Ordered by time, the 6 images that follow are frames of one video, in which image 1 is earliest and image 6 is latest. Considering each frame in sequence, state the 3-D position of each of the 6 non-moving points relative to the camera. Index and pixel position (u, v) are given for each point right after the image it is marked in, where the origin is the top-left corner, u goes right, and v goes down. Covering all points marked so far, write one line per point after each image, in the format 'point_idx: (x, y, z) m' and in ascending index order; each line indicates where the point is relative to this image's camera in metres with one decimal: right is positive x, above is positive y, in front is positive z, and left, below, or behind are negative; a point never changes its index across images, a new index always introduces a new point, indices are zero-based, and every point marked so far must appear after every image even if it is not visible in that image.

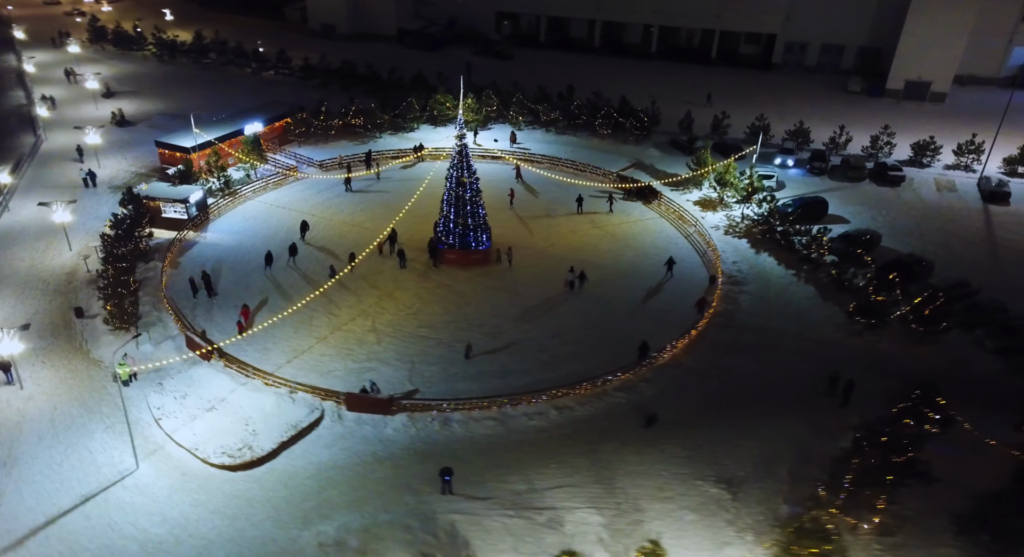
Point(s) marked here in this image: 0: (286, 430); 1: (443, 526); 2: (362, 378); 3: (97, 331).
0: (-5.2, -3.5, +14.1) m
1: (-1.4, -4.8, +11.6) m
2: (-3.9, -2.7, +16.4) m
3: (-12.3, -1.5, +17.6) m
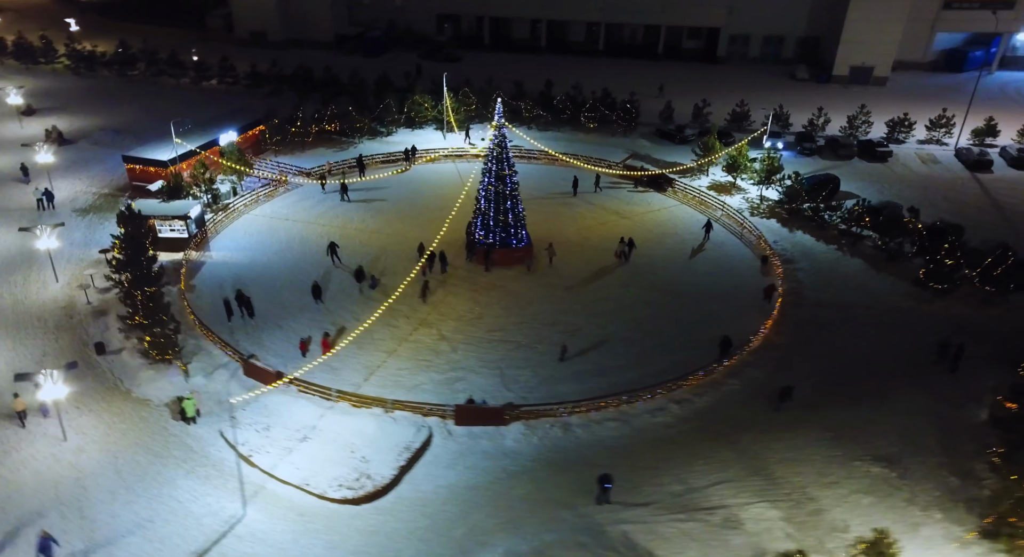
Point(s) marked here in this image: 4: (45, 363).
0: (-2.3, -3.6, +12.6) m
1: (+1.8, -4.6, +10.5) m
2: (-1.3, -2.8, +15.0) m
3: (-9.9, -2.2, +15.4) m
4: (-12.1, -2.2, +15.6) m
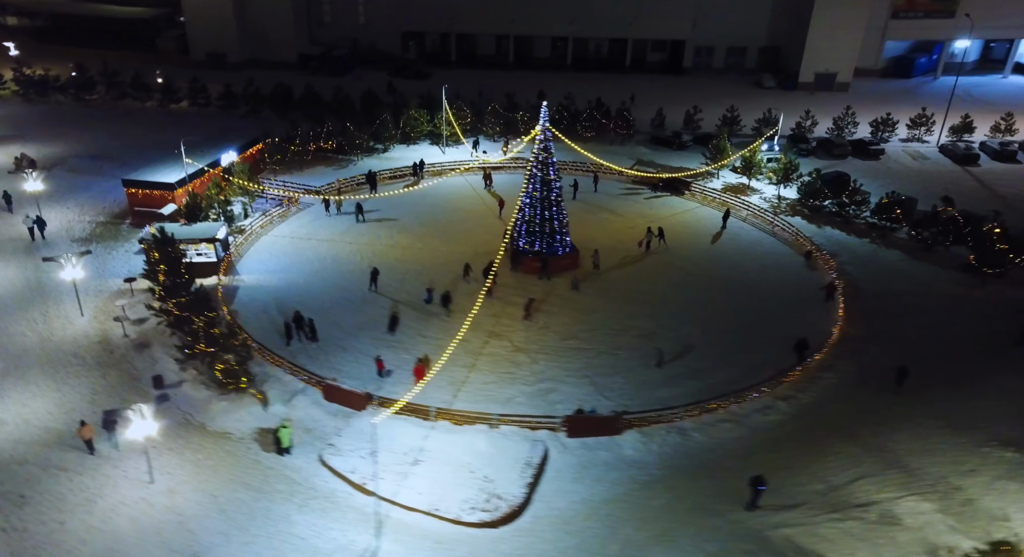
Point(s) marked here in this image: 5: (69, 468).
0: (+0.2, -3.8, +11.9) m
1: (+4.5, -4.4, +10.1) m
2: (+1.0, -3.0, +14.4) m
3: (-7.6, -2.8, +14.2) m
4: (-9.8, -2.9, +14.3) m
5: (-8.7, -3.7, +11.9) m
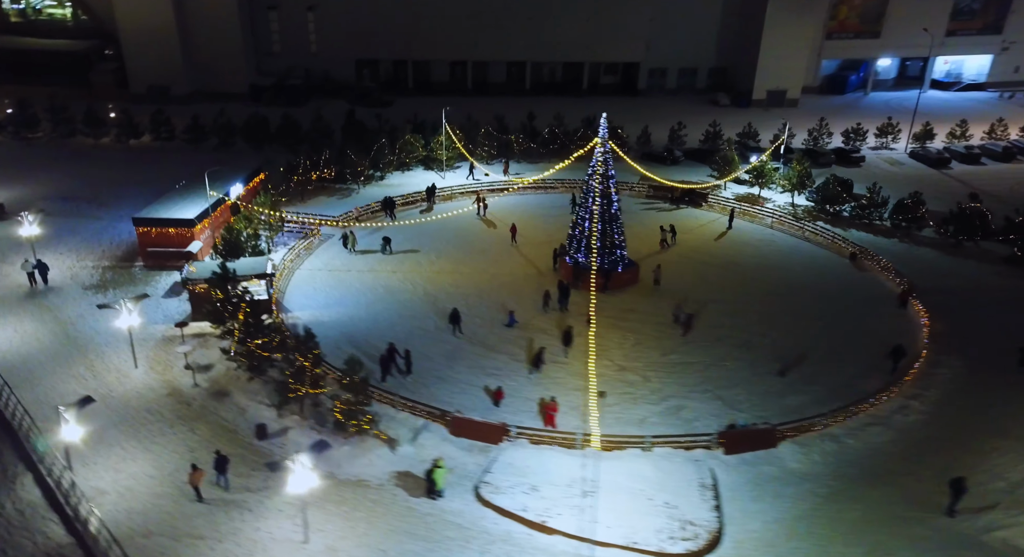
0: (+3.6, -4.0, +11.4) m
1: (+8.1, -4.4, +9.9) m
2: (+4.1, -3.3, +14.0) m
3: (-4.4, -3.6, +13.0) m
4: (-6.6, -3.8, +12.8) m
5: (-5.4, -4.5, +10.5) m
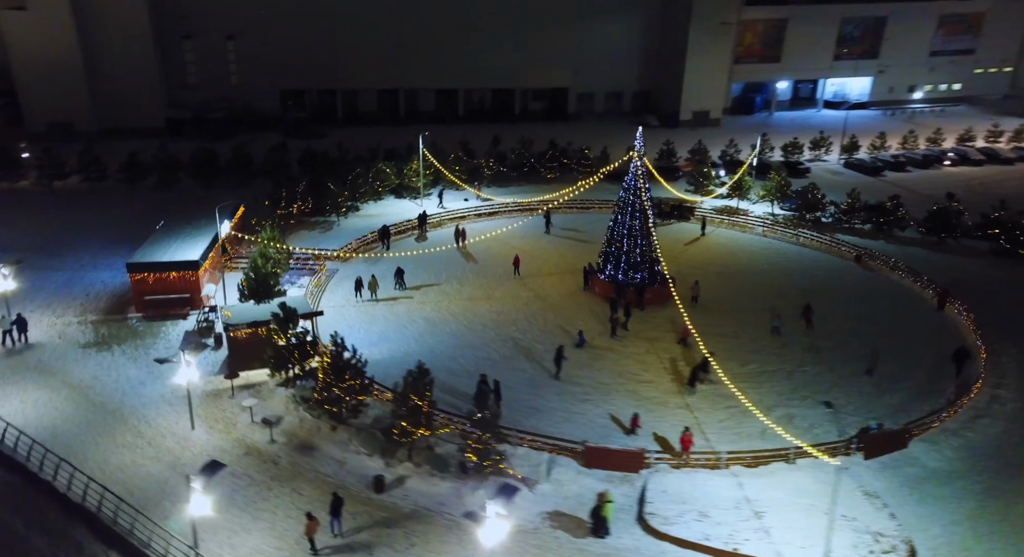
0: (+6.6, -4.1, +11.2) m
1: (+11.3, -4.1, +10.4) m
2: (+6.7, -3.4, +13.9) m
3: (-1.6, -4.2, +11.8) m
4: (-3.7, -4.5, +11.3) m
5: (-2.1, -5.0, +9.2) m
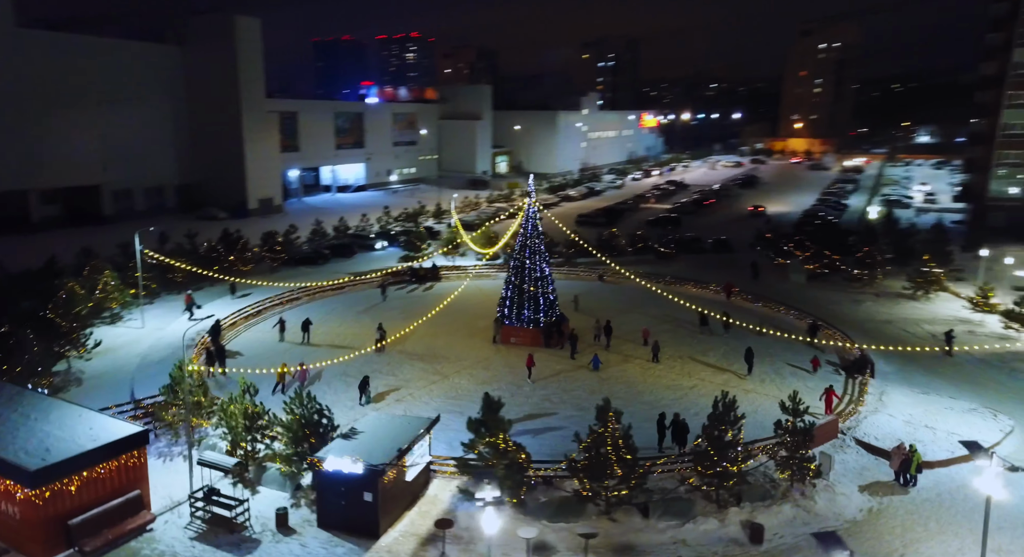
0: (+11.8, -3.1, +17.1) m
1: (+15.7, -2.2, +19.5) m
2: (+10.0, -3.0, +19.2) m
3: (+5.5, -4.7, +12.1) m
4: (+4.3, -5.2, +10.3) m
5: (+6.9, -5.0, +9.8) m
